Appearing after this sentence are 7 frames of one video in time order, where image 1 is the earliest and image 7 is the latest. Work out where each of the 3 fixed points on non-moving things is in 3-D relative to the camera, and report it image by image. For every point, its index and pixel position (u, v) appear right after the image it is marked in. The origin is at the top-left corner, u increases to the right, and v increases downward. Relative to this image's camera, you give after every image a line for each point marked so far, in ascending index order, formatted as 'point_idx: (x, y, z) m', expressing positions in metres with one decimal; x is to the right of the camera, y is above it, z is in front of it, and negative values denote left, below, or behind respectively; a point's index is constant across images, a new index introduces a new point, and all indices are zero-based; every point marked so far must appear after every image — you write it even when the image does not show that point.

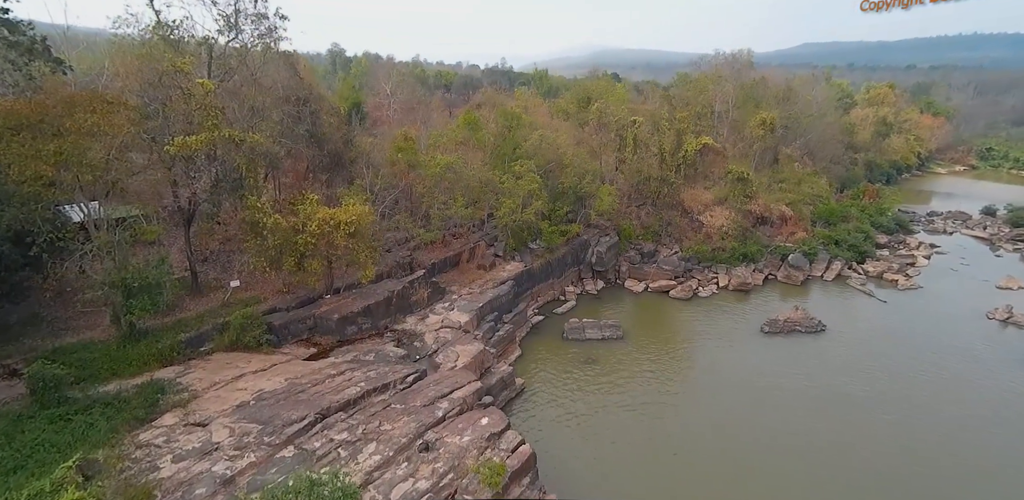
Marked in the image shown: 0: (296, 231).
0: (-7.2, +0.6, +16.9) m
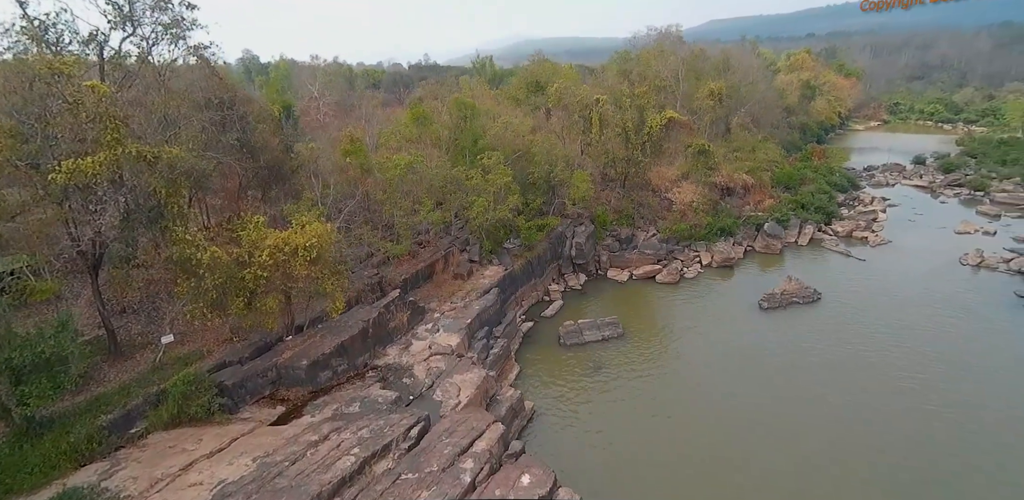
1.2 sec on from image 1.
0: (-7.4, -0.4, +13.7) m
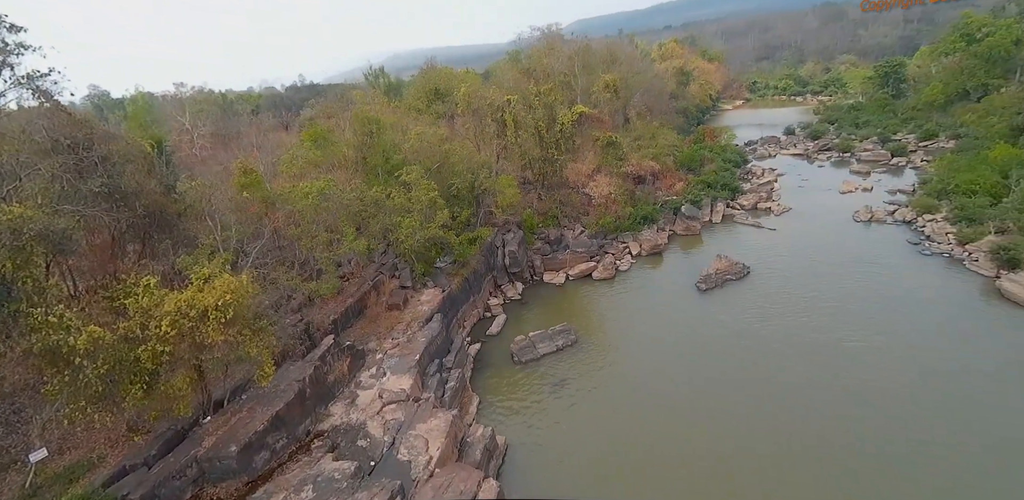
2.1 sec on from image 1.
0: (-8.3, -2.0, +10.9) m
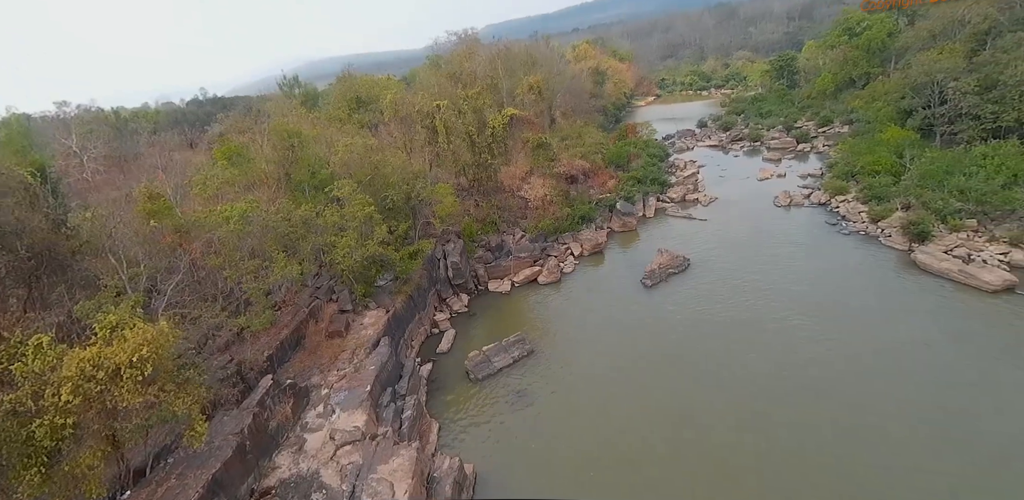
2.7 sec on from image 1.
0: (-8.8, -3.0, +9.1) m
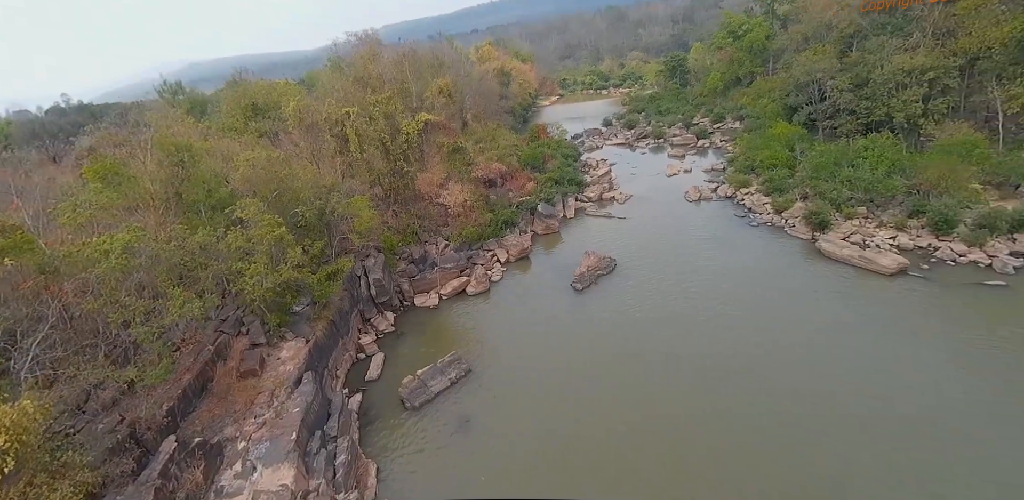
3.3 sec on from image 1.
0: (-9.3, -4.0, +6.7) m
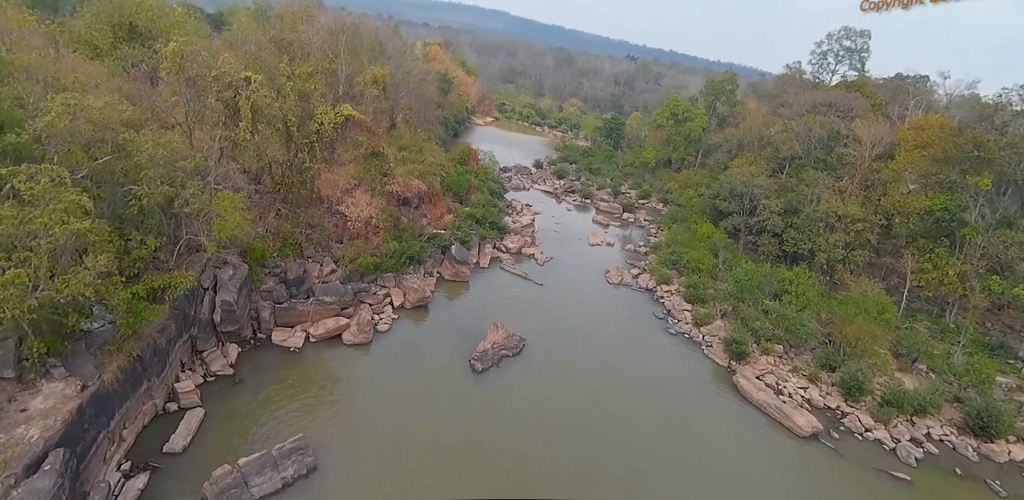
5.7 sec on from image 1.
0: (-10.2, -3.7, +0.6) m
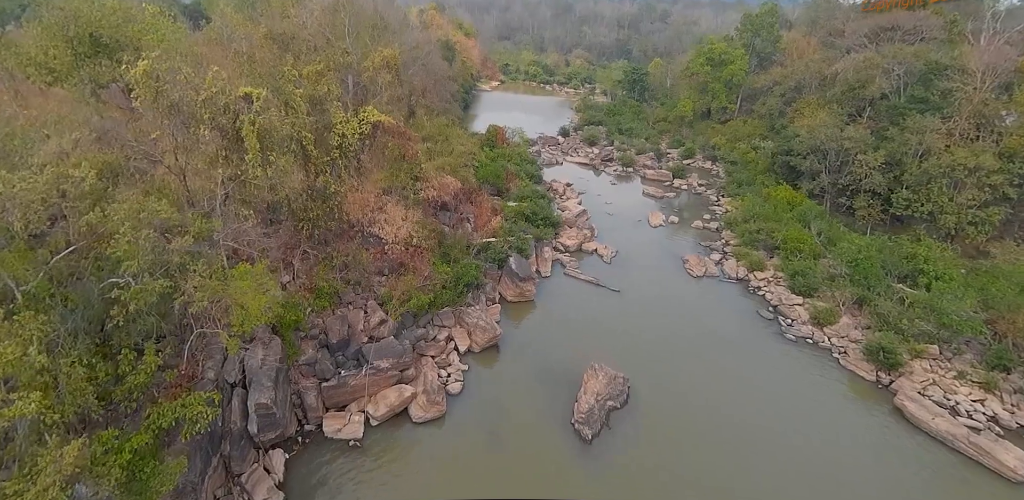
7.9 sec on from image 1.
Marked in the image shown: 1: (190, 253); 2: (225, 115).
0: (-6.8, -7.4, -3.7) m
1: (-7.9, -0.2, +12.2) m
2: (-9.2, +4.3, +16.1) m
